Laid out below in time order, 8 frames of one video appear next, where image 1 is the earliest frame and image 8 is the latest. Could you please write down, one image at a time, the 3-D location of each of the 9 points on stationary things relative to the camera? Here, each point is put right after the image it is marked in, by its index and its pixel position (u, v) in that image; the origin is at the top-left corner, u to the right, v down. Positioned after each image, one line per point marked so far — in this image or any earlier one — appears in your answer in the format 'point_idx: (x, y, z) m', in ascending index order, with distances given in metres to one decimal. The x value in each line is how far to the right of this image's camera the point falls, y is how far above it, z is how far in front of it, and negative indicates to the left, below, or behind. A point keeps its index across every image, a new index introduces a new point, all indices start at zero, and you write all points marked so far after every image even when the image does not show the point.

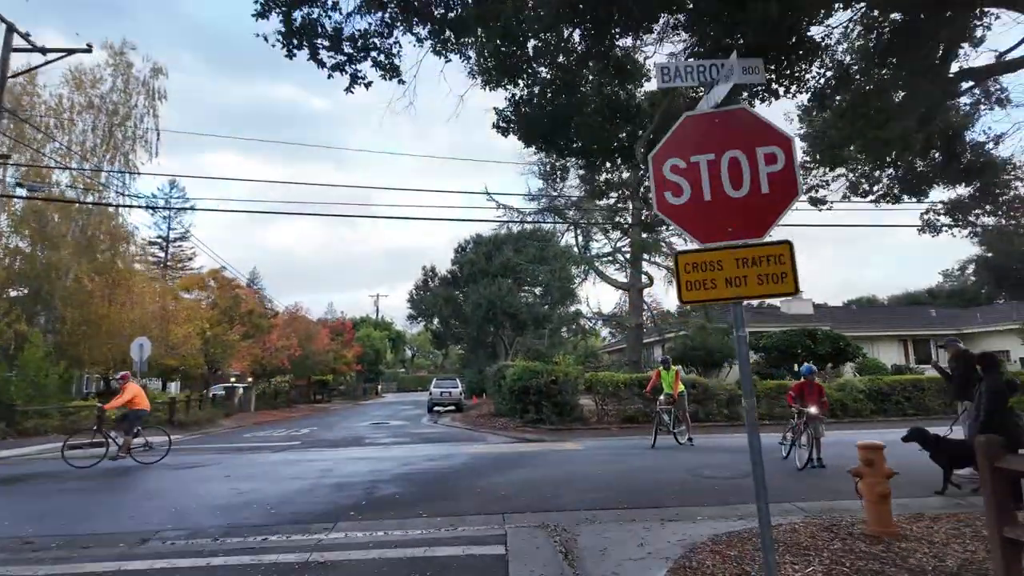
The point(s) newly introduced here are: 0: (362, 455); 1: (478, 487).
0: (-3.7, -4.2, +14.7) m
1: (-0.6, -3.3, +9.6) m
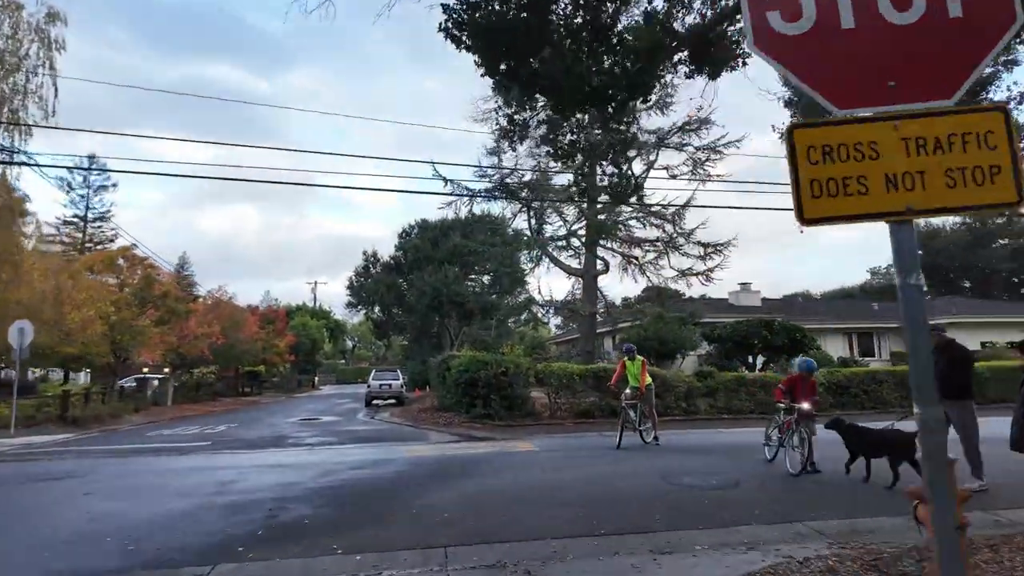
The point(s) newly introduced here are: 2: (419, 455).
0: (-4.9, -3.7, +12.5) m
1: (-1.3, -2.8, +7.7) m
2: (-1.9, -3.4, +12.0) m
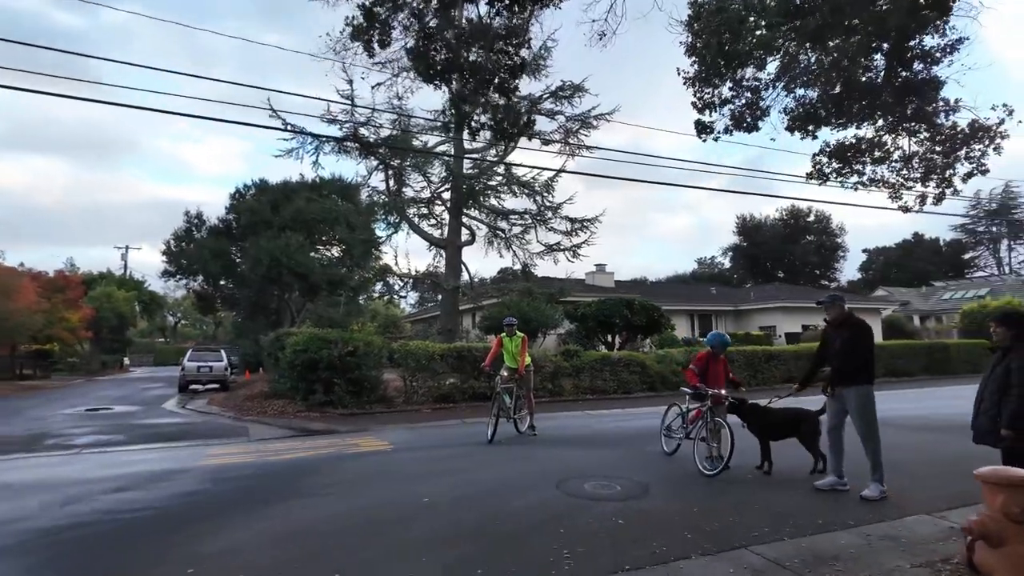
0: (-7.4, -2.8, +8.7) m
1: (-2.7, -2.2, +4.9) m
2: (-4.3, -2.7, +9.0) m
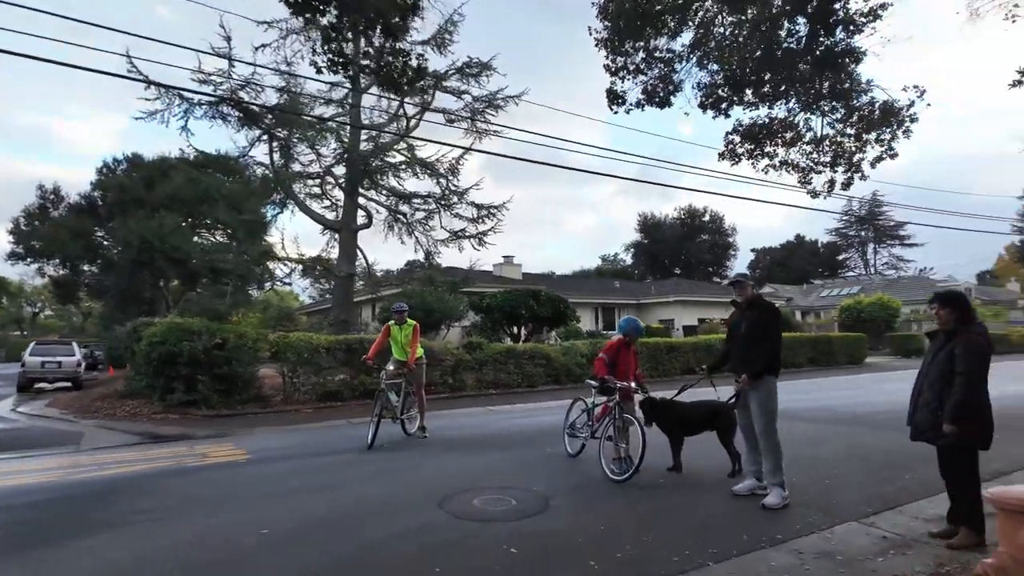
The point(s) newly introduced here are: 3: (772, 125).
0: (-8.8, -2.4, +6.2) m
1: (-3.5, -2.0, +3.3) m
2: (-5.8, -2.3, +7.0) m
3: (+4.3, +2.7, +9.6) m
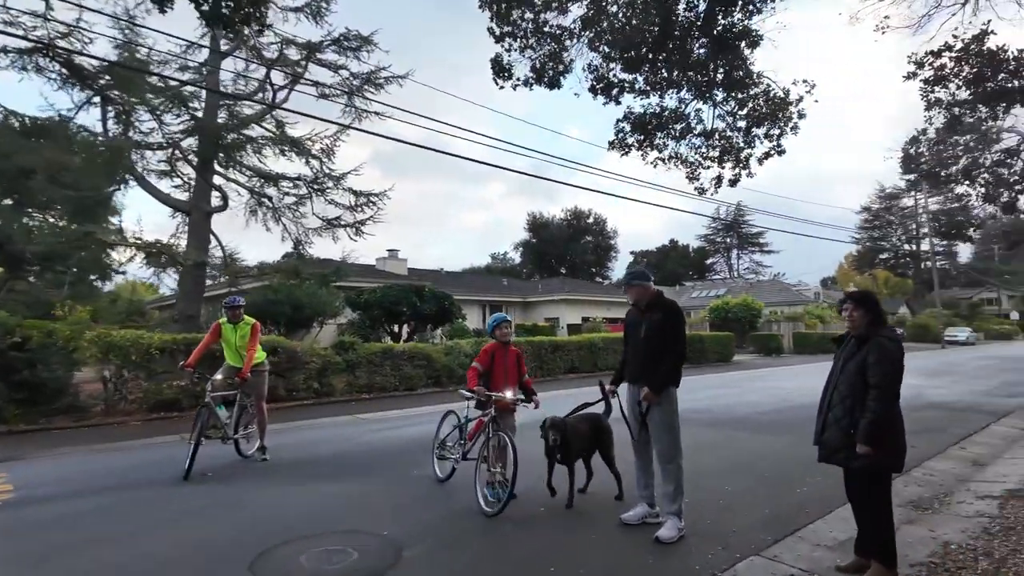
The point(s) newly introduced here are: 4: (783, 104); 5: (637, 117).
0: (-10.0, -2.2, +3.4) m
1: (-4.2, -1.9, +1.4) m
2: (-7.1, -2.1, +4.6) m
3: (+2.3, +2.7, +9.1) m
4: (+3.8, +2.6, +8.2) m
5: (+2.0, +2.7, +9.2) m
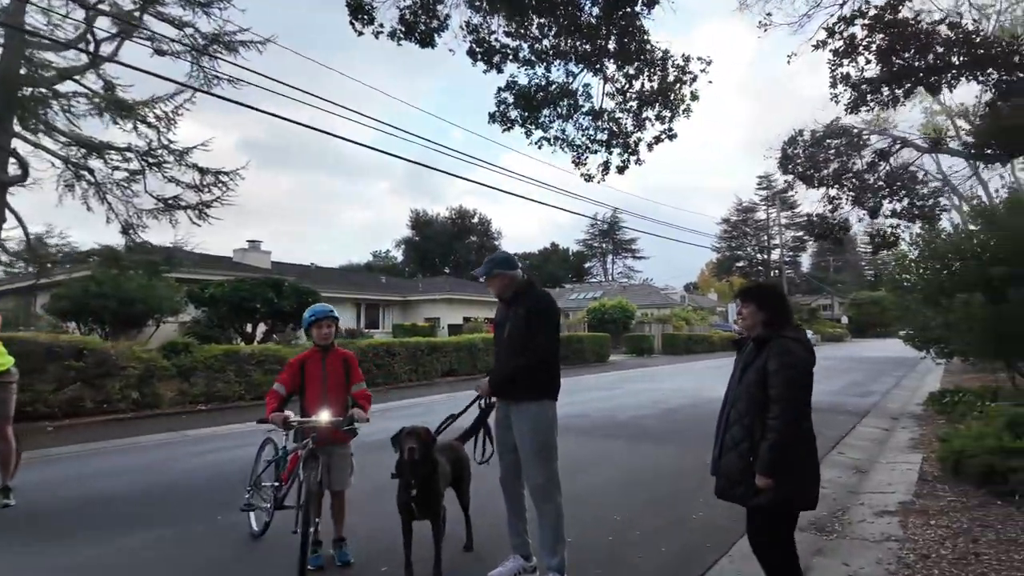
0: (-10.5, -1.9, +0.1) m
1: (-4.5, -1.7, -0.7) m
2: (-8.0, -1.9, +1.9) m
3: (+0.5, +2.8, +8.1) m
4: (+2.1, +2.6, +7.5) m
5: (+0.1, +2.8, +8.1) m
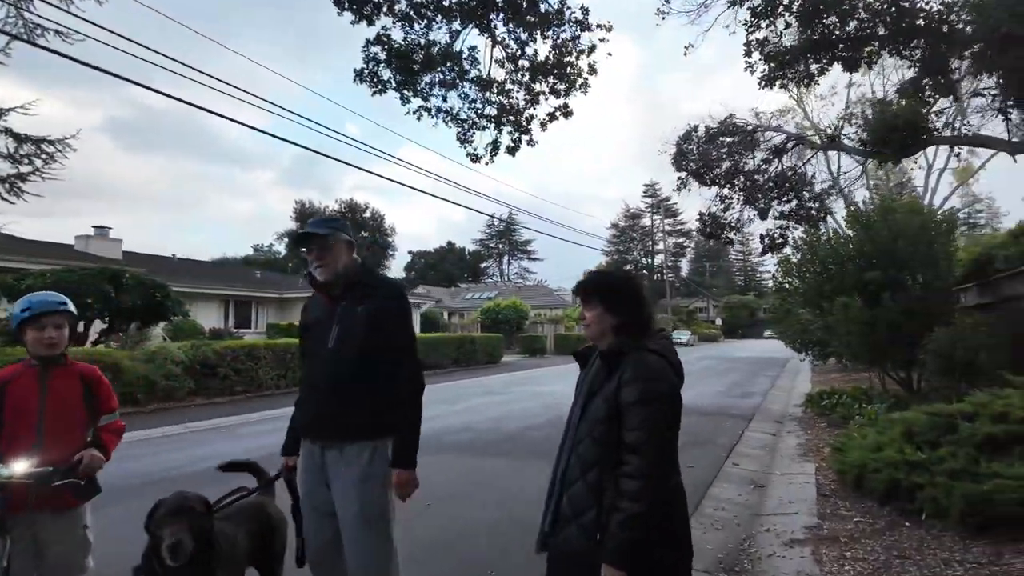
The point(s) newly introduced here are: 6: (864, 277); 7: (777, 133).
0: (-10.5, -1.6, -2.9) m
1: (-4.4, -1.5, -2.6) m
2: (-8.3, -1.7, -0.7) m
3: (-1.0, +2.8, +6.9) m
4: (+0.7, +2.6, +6.7) m
5: (-1.4, +2.8, +6.9) m
6: (+6.2, +0.2, +10.3) m
7: (+4.1, +2.4, +9.2) m
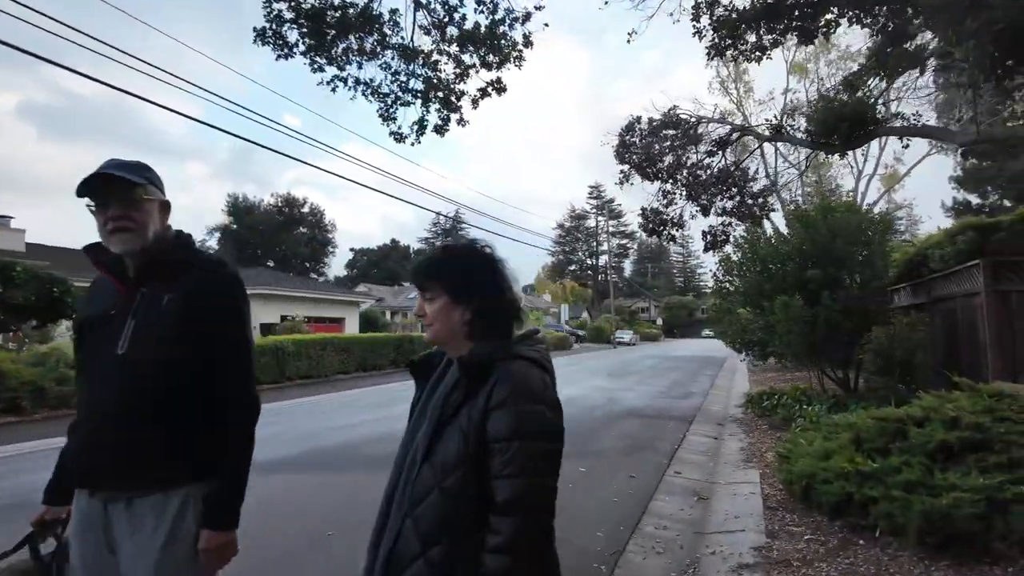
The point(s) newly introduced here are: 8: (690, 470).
0: (-10.4, -1.5, -4.6) m
1: (-4.3, -1.5, -3.7) m
2: (-8.4, -1.6, -2.2) m
3: (-1.8, +2.9, +6.1) m
4: (-0.1, +2.7, +6.0) m
5: (-2.1, +2.9, +6.0) m
6: (+5.1, +0.2, +10.2) m
7: (+3.1, +2.5, +8.8) m
8: (+2.2, -2.2, +7.1) m
